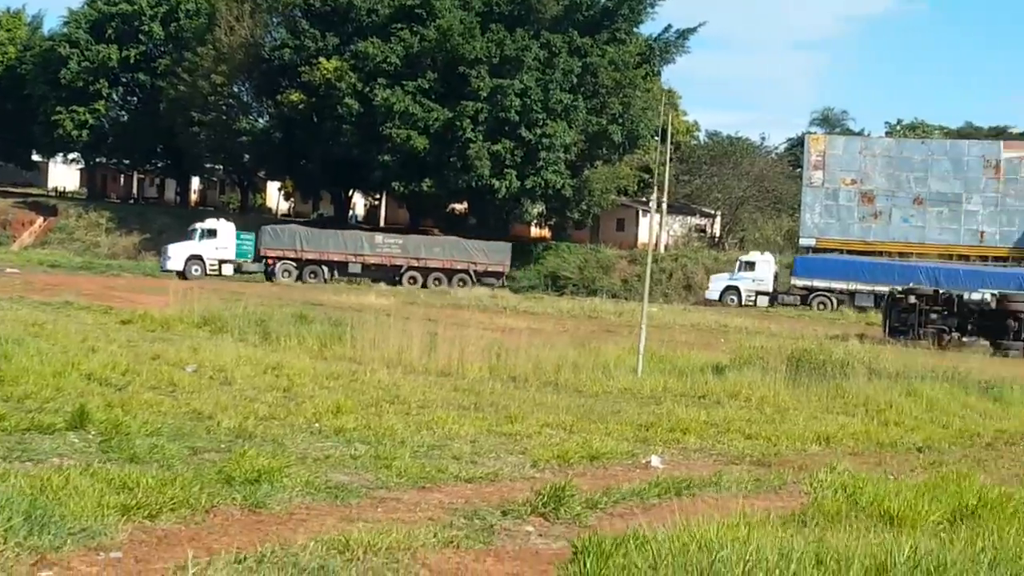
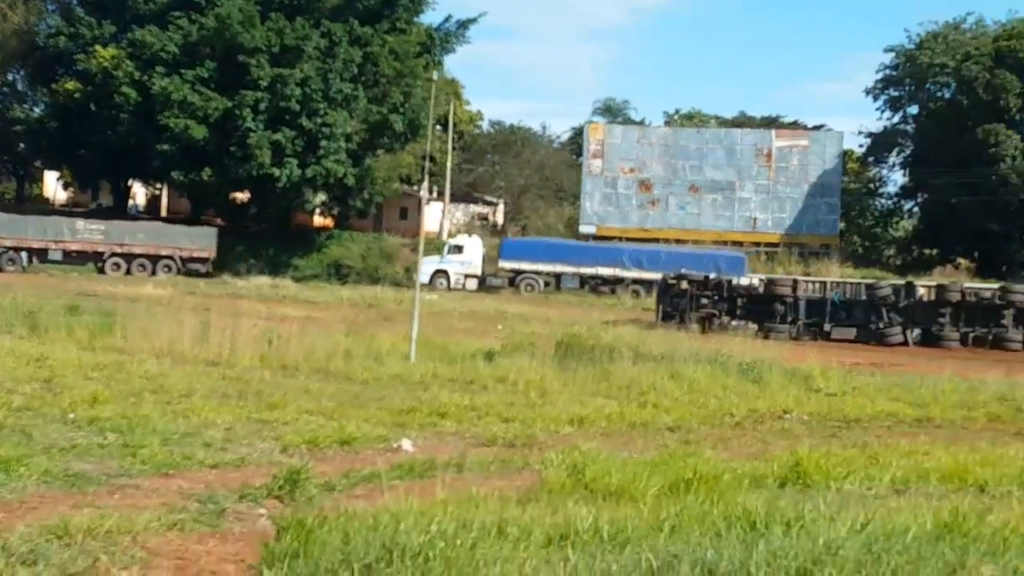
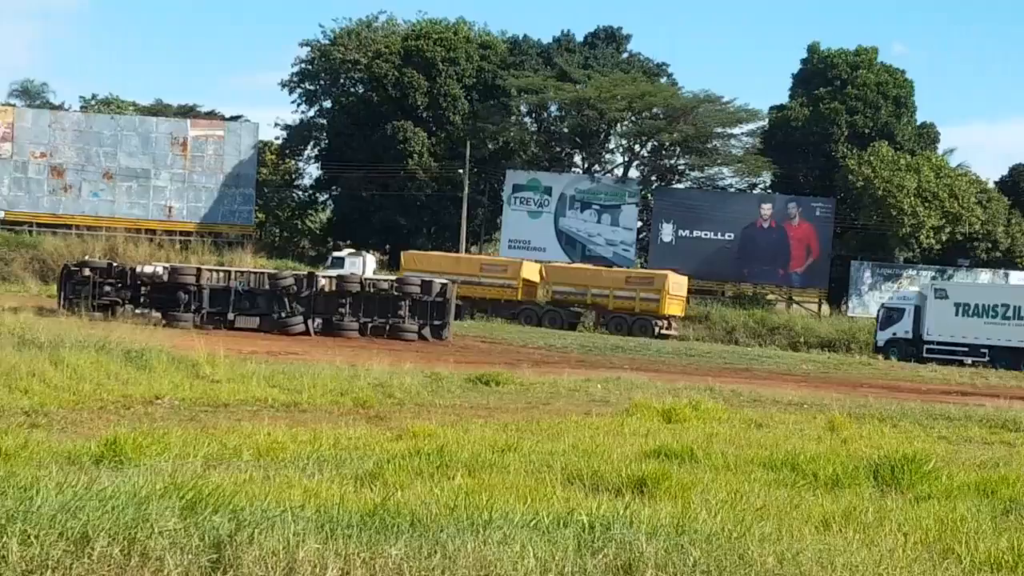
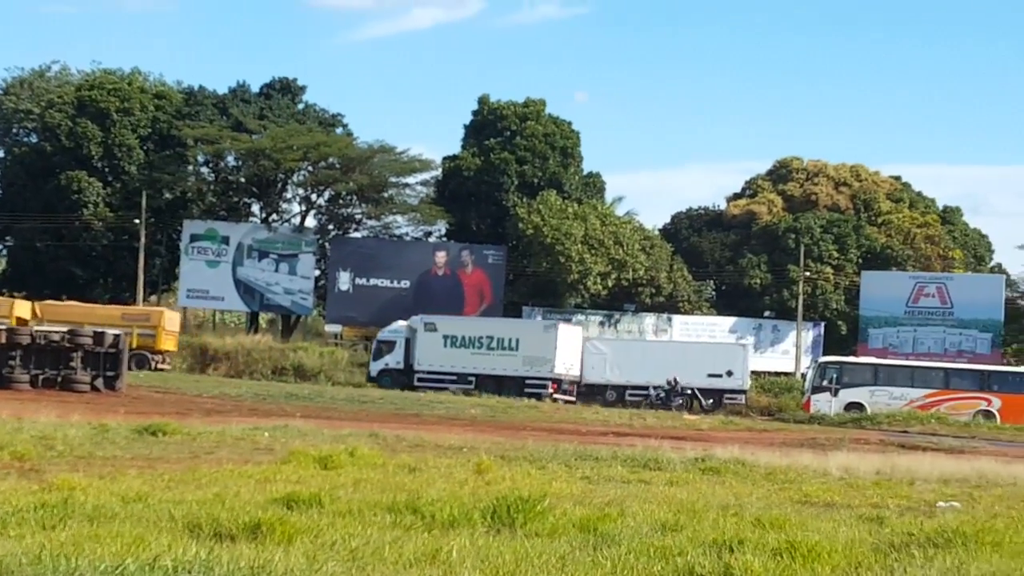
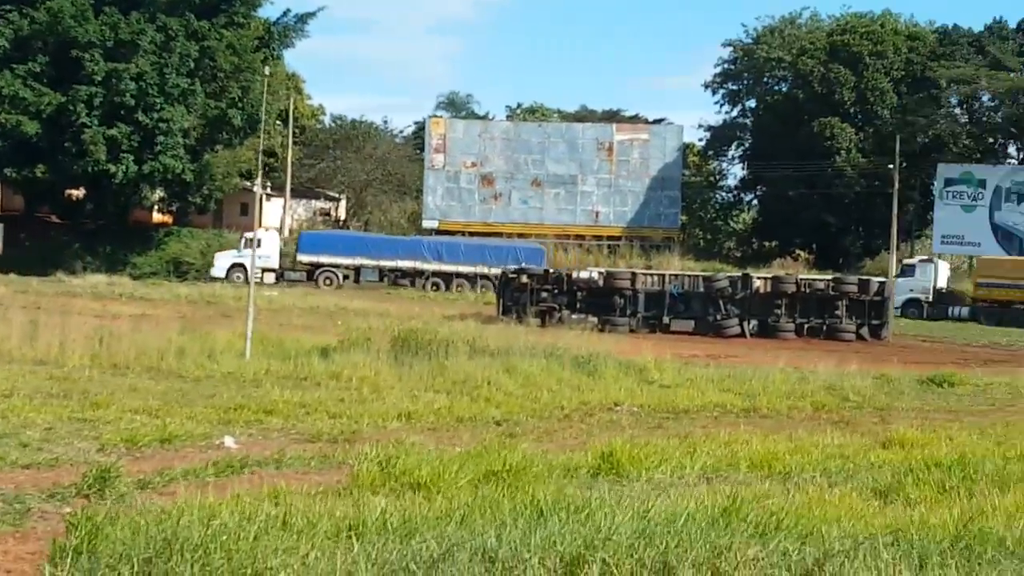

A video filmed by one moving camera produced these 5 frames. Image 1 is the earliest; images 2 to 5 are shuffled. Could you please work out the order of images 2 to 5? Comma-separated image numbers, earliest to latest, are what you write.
2, 5, 3, 4
